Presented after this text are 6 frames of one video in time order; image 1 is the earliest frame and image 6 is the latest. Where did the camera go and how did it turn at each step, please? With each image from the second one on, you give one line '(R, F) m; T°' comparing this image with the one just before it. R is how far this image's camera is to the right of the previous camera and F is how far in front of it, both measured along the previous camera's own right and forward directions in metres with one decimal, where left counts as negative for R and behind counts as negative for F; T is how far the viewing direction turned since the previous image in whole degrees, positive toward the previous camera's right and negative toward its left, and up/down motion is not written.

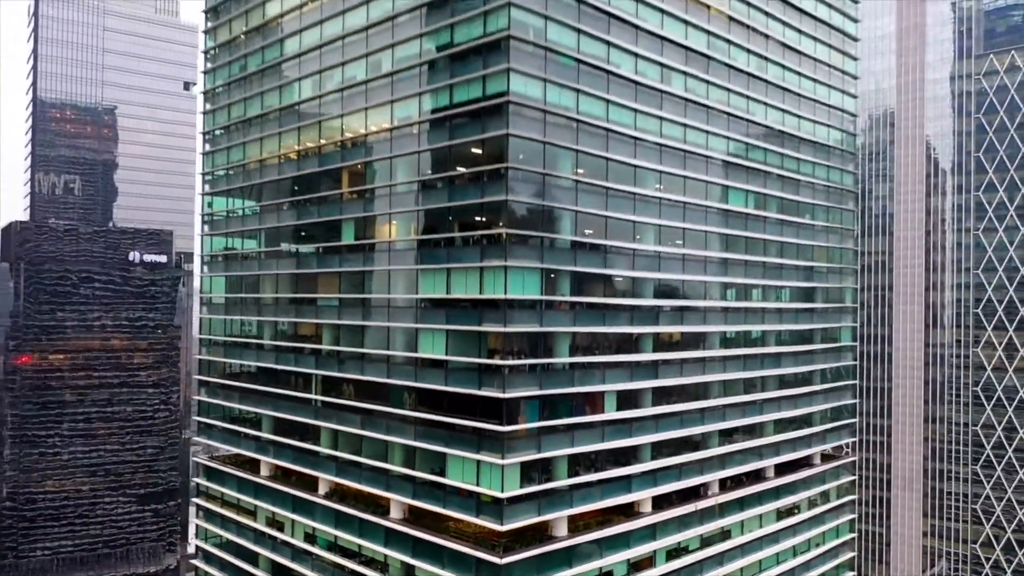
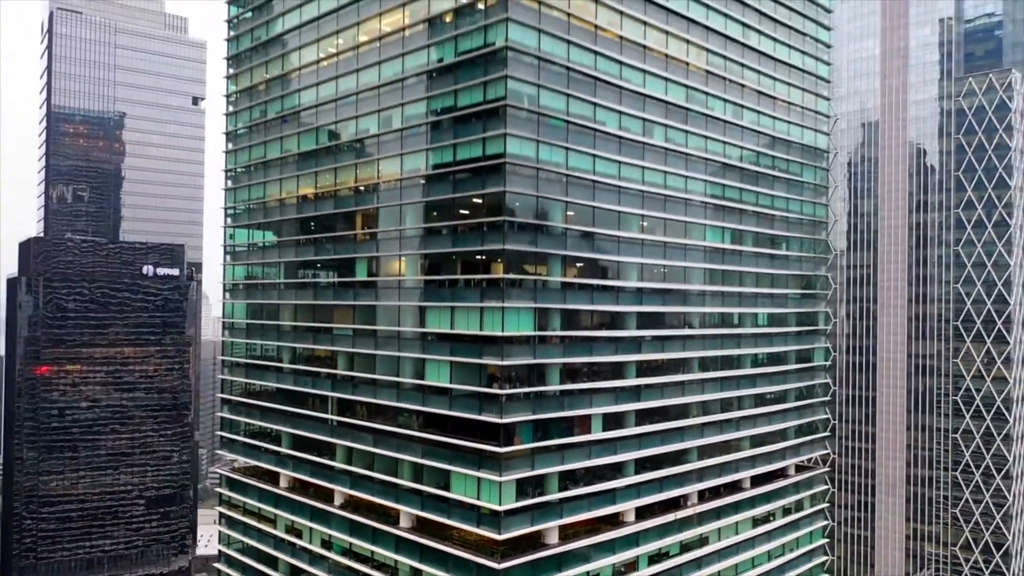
(+0.3, -6.3) m; 0°
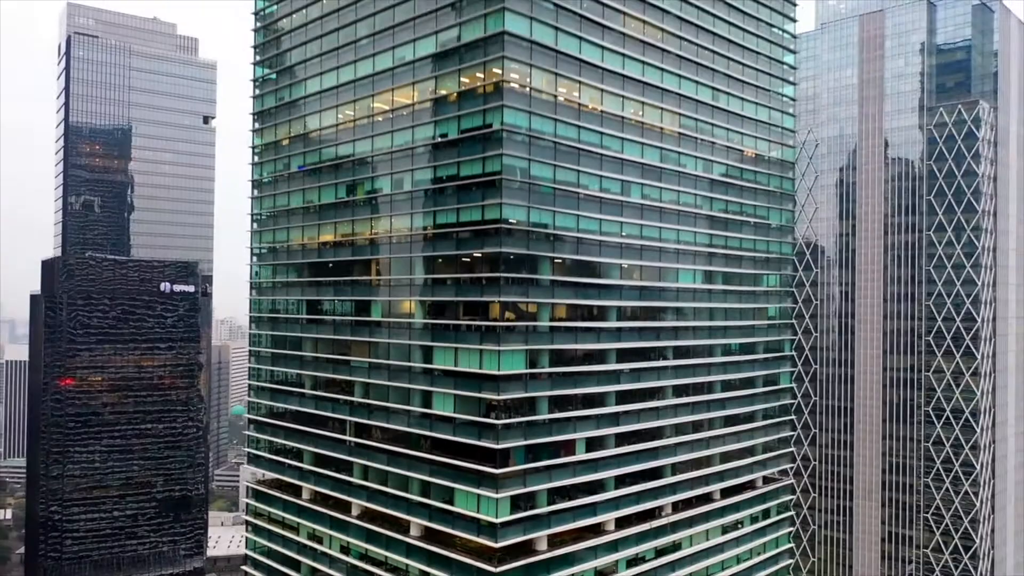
(+0.4, -9.3) m; 0°
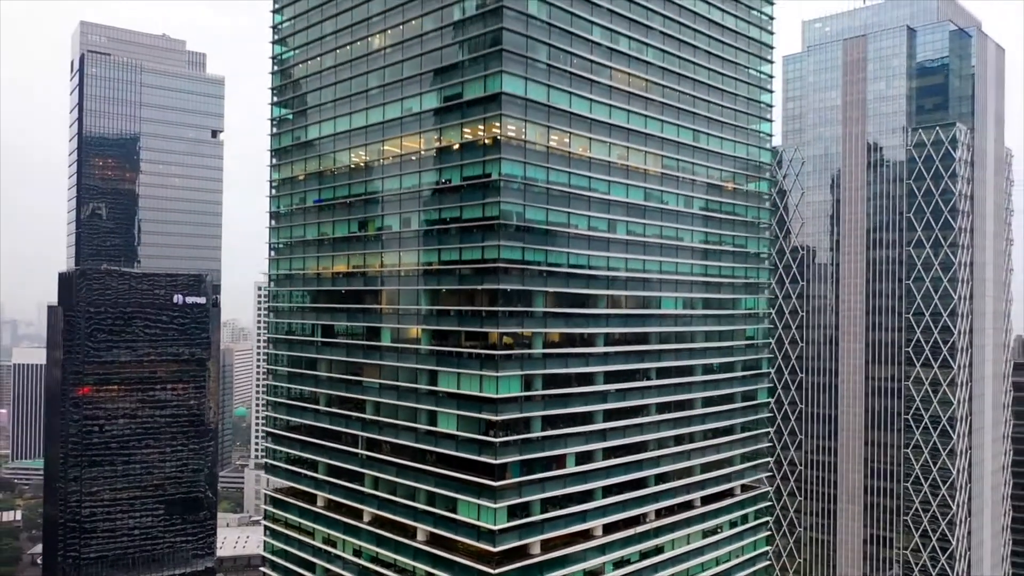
(+0.3, -7.5) m; 0°
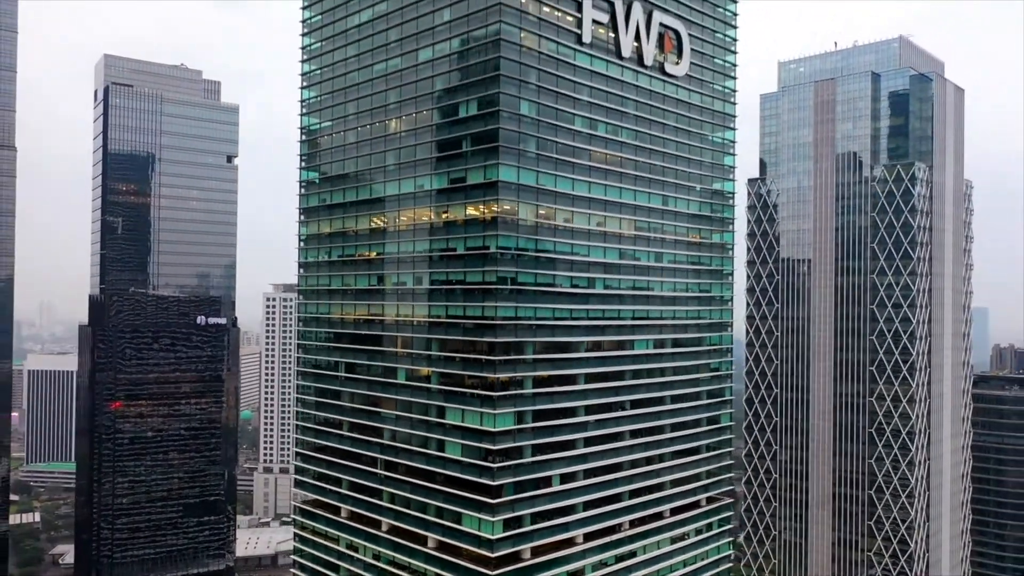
(+0.5, -15.2) m; 0°
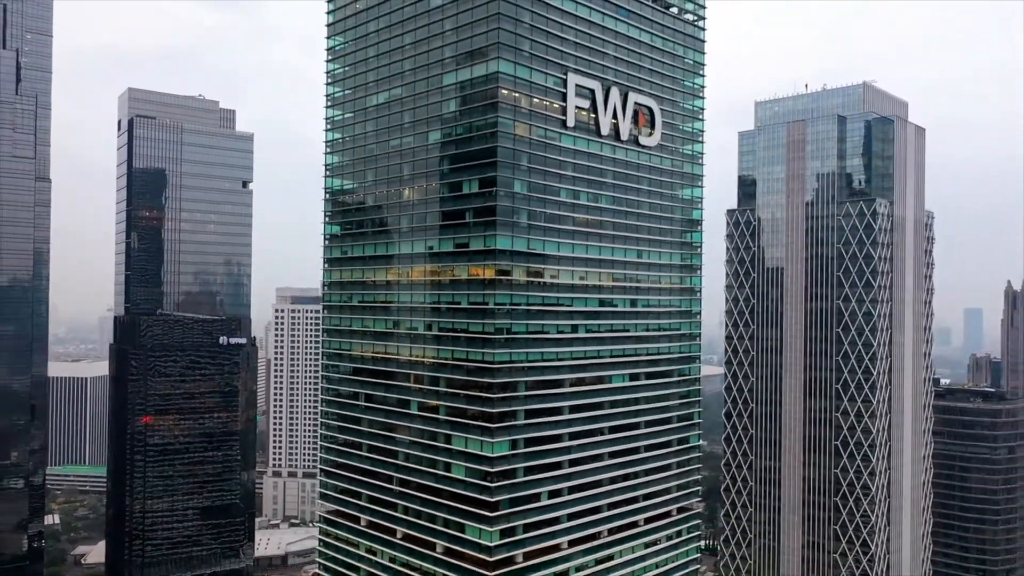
(+0.6, -17.2) m; 0°
